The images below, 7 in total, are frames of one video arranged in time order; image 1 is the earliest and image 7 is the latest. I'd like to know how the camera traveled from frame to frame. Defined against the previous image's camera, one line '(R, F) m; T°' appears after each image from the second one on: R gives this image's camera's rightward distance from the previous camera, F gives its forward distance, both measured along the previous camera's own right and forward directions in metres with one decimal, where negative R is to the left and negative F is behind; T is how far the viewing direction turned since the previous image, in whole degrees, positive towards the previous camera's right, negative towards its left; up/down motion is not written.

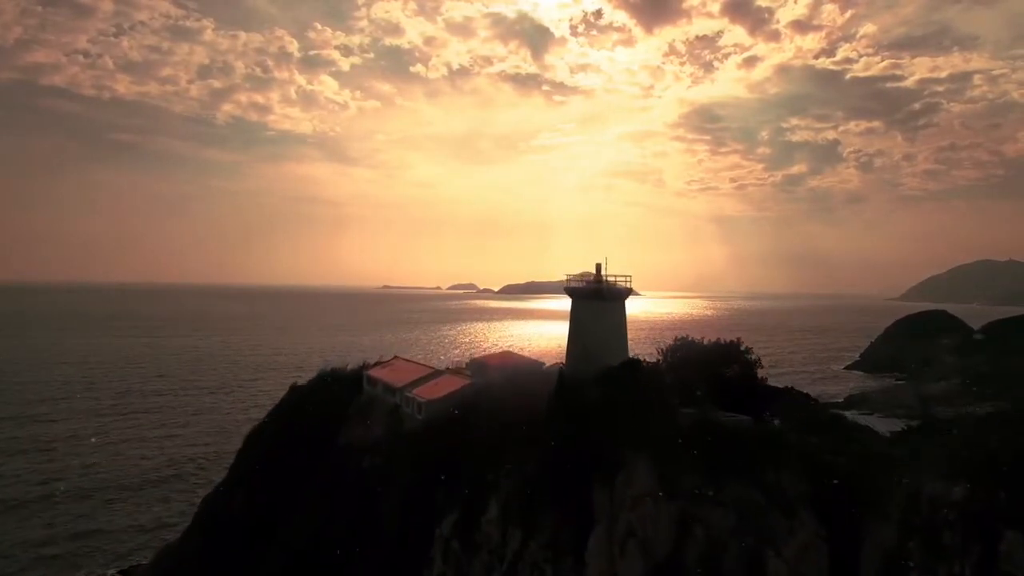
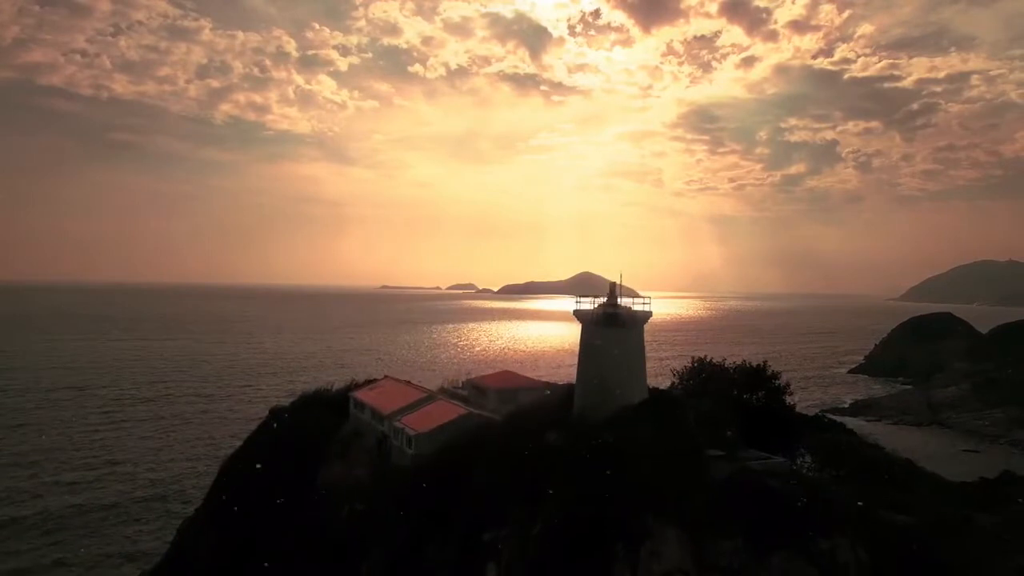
(-0.5, +0.7) m; 0°
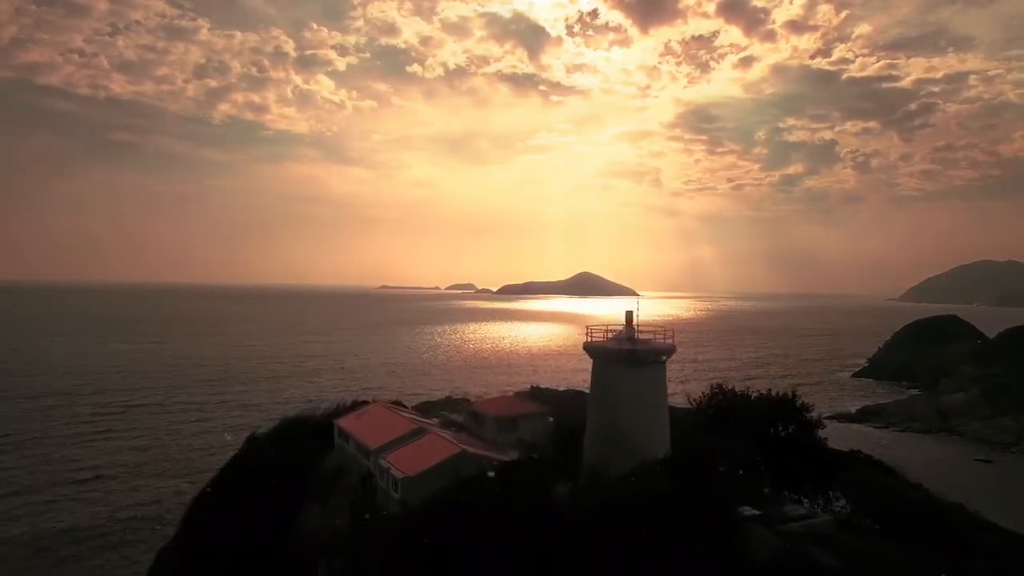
(0.0, +1.4) m; 0°
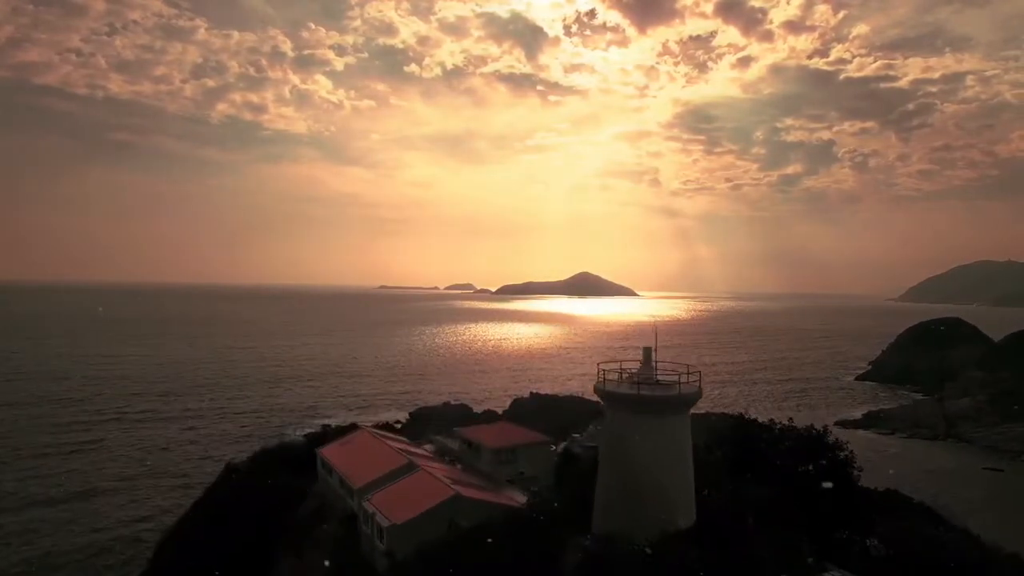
(0.0, +1.2) m; 0°
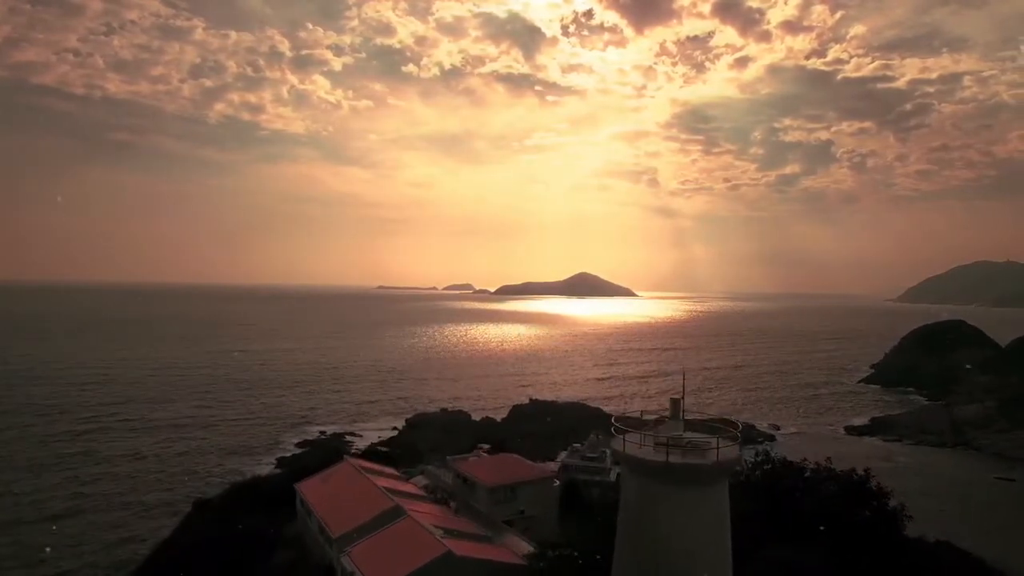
(0.0, +1.3) m; 0°
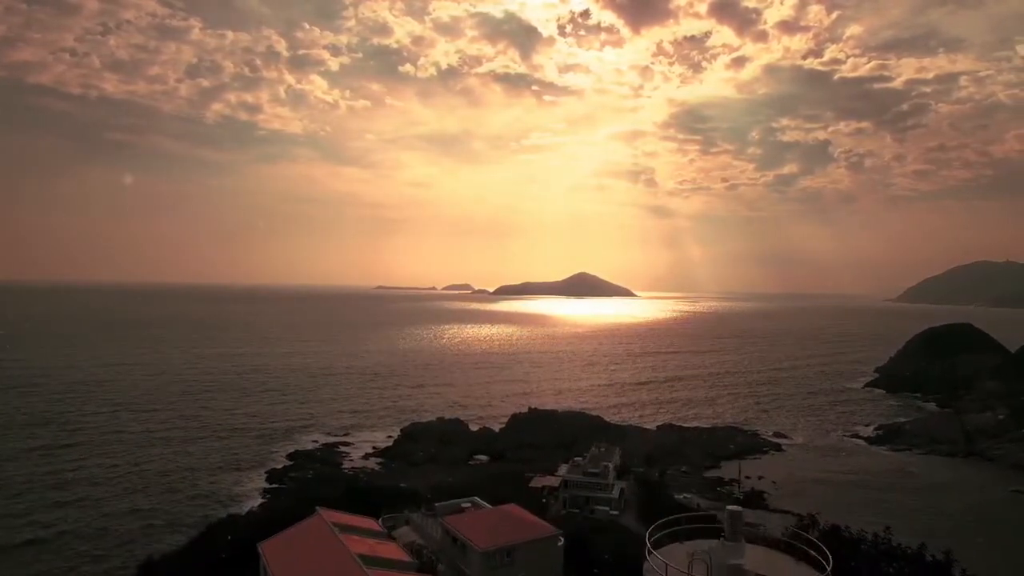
(0.0, +1.7) m; 0°
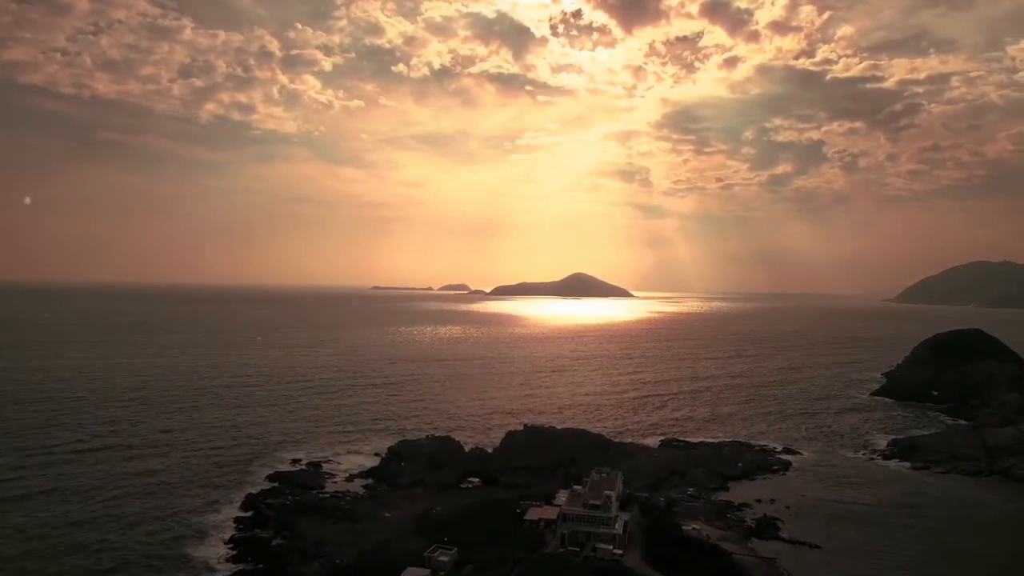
(+0.1, +3.2) m; 0°
